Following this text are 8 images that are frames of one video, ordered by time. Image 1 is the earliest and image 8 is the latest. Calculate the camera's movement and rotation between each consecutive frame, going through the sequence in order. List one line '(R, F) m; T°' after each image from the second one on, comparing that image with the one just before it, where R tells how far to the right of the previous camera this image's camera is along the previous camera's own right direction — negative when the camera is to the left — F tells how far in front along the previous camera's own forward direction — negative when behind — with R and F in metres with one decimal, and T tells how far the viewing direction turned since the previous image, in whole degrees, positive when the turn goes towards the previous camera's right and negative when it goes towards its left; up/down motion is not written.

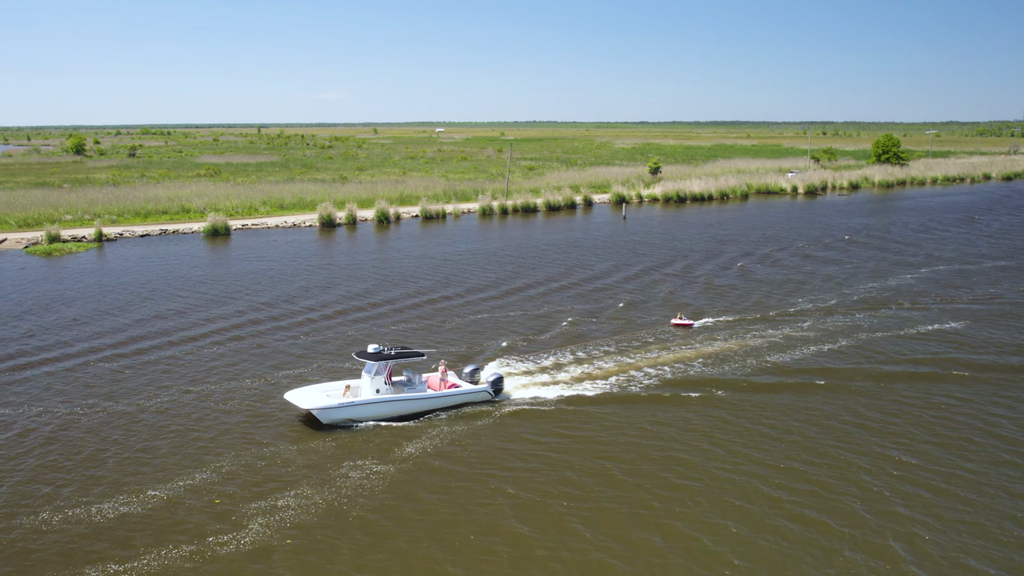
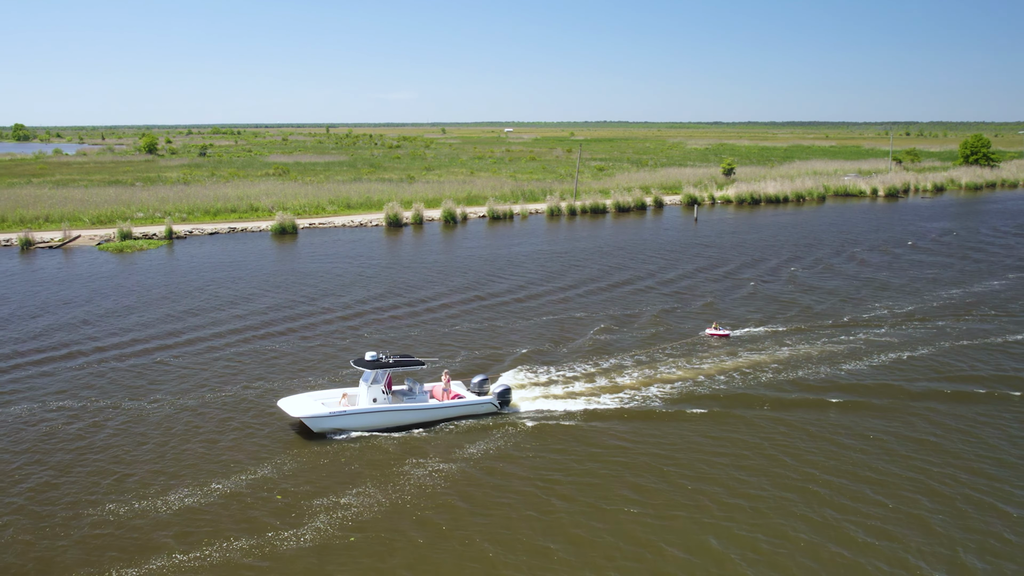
(+0.9, +0.2) m; -5°
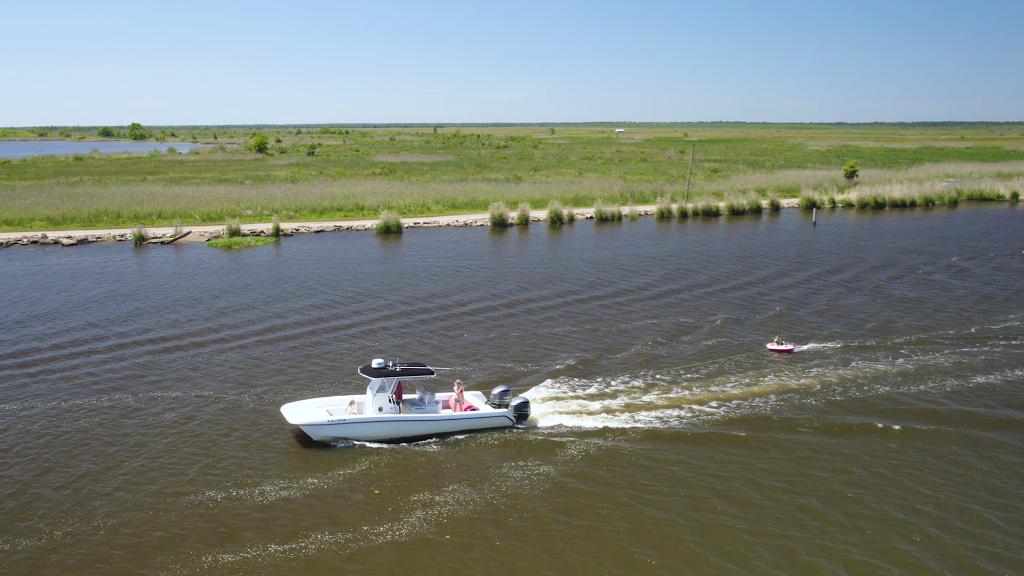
(+1.4, +0.4) m; -7°
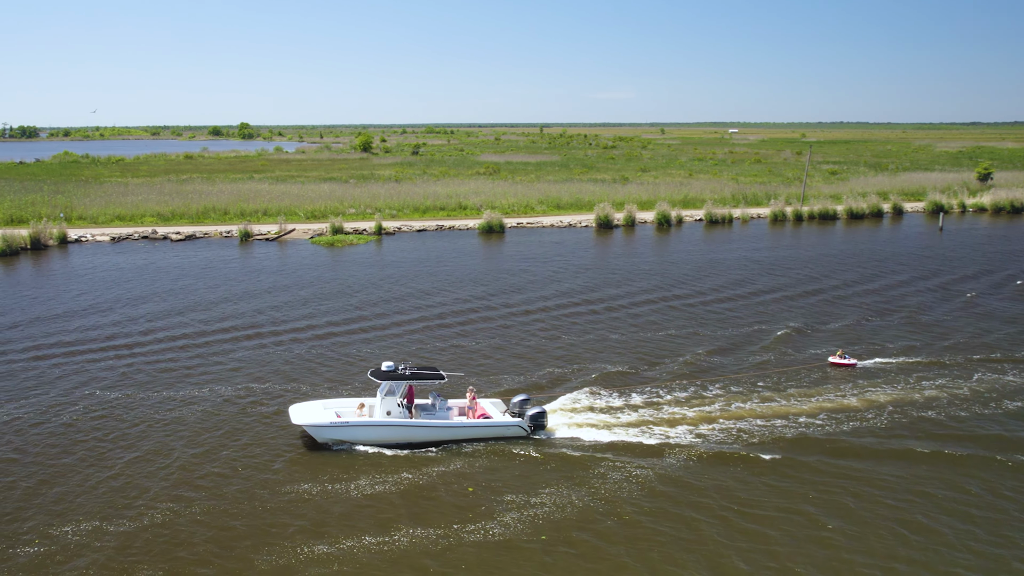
(+1.4, +0.4) m; -7°
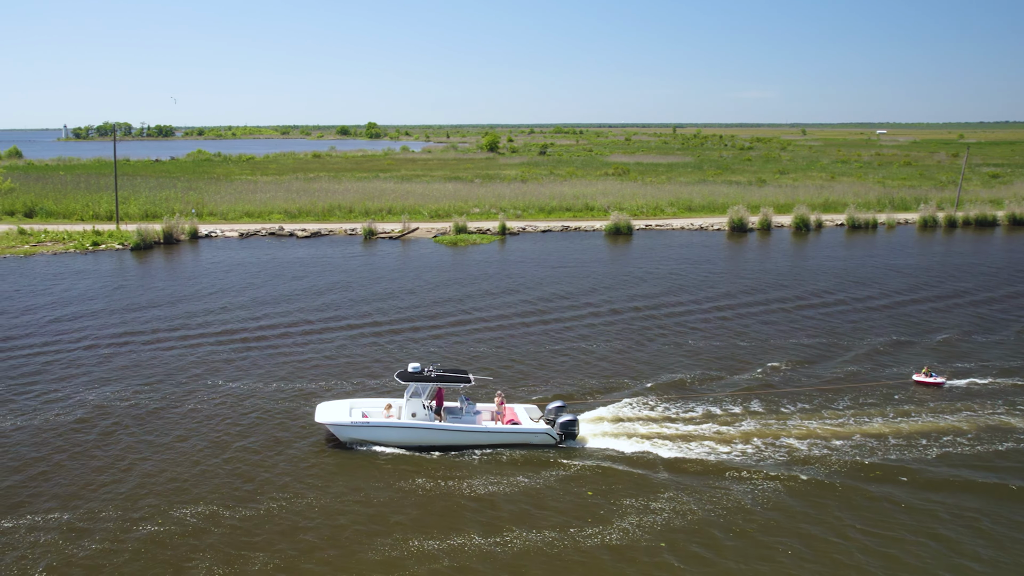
(+1.4, +0.6) m; -9°
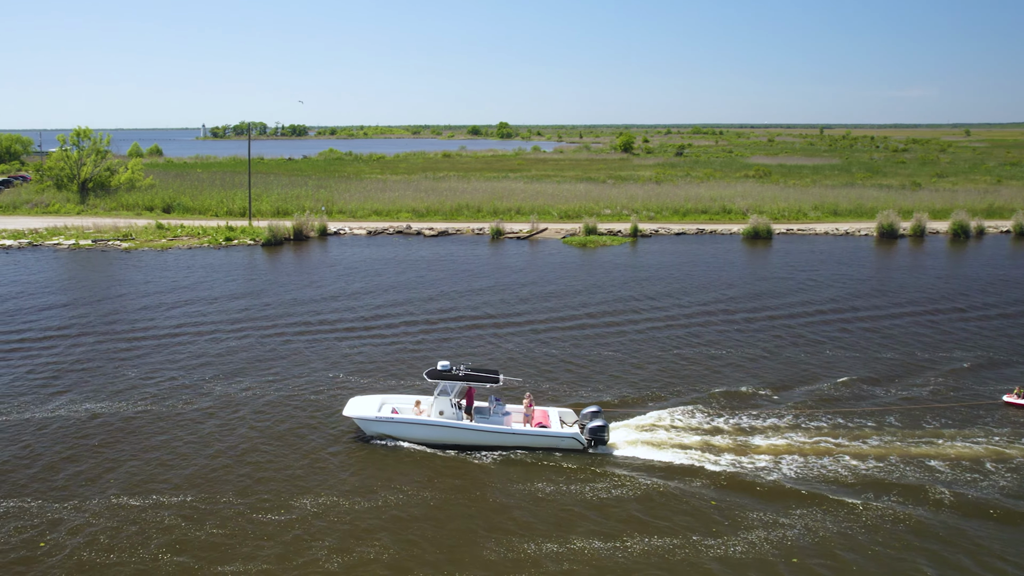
(+1.5, +0.6) m; -9°
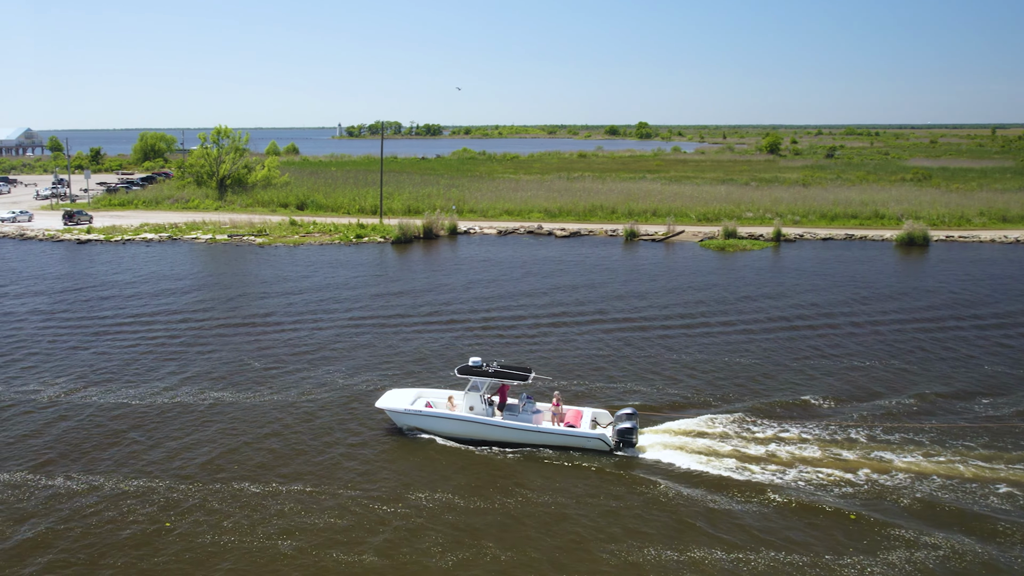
(+1.4, +0.7) m; -9°
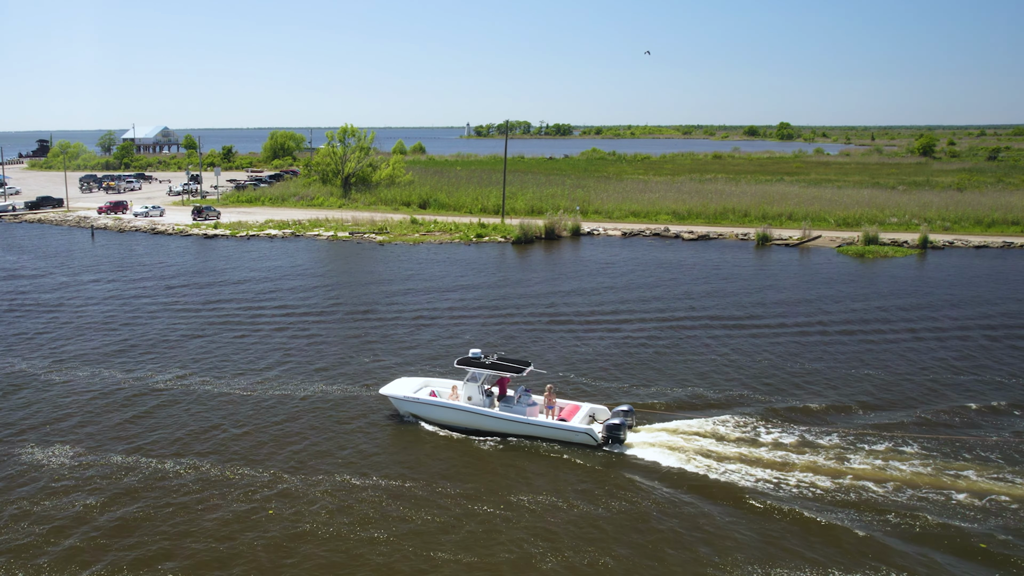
(+1.7, +0.7) m; -9°
